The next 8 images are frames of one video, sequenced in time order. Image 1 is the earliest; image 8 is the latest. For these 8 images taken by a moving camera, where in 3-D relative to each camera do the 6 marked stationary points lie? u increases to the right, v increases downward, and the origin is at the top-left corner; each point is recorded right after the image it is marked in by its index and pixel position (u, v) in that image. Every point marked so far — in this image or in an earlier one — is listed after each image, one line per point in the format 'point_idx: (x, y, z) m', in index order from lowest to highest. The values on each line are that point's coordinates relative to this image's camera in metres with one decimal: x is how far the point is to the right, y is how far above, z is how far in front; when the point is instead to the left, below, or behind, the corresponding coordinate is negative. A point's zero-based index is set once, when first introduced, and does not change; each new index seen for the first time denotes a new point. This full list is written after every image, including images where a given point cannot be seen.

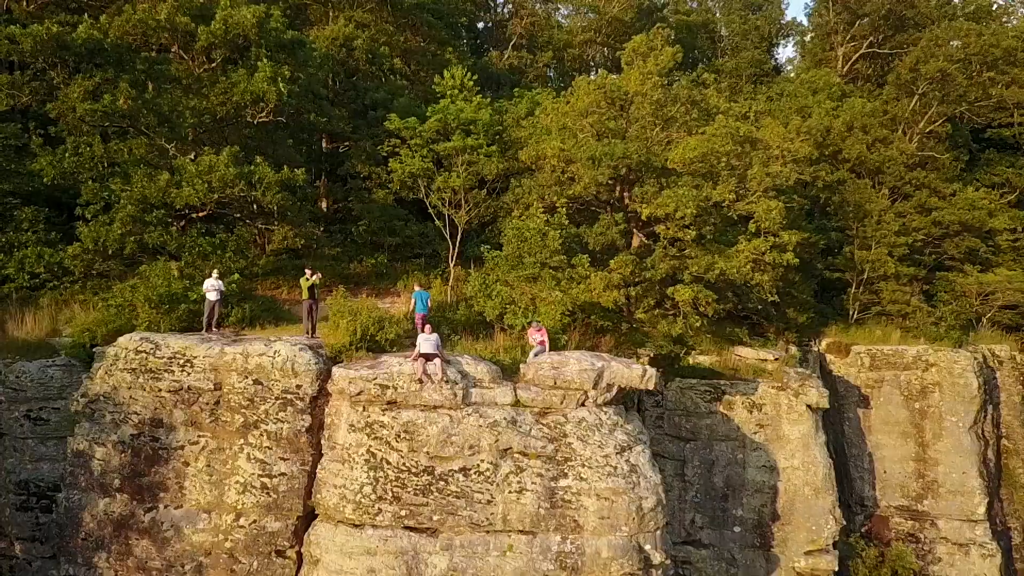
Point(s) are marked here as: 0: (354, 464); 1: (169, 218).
0: (-1.3, -1.4, +7.1) m
1: (-3.9, +0.8, +10.1) m
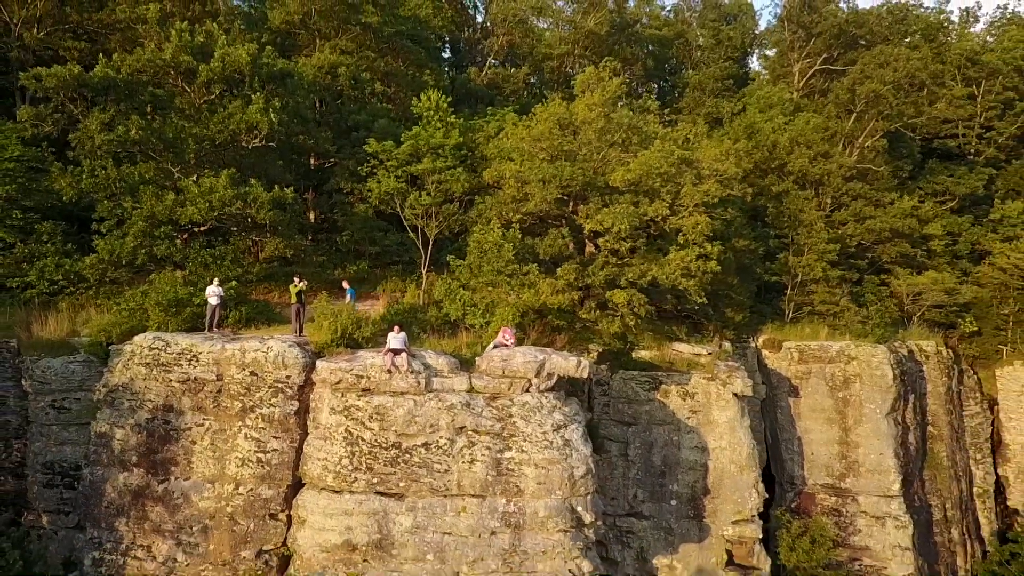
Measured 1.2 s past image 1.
0: (-1.7, -1.5, +8.5) m
1: (-4.4, +0.7, +11.4) m
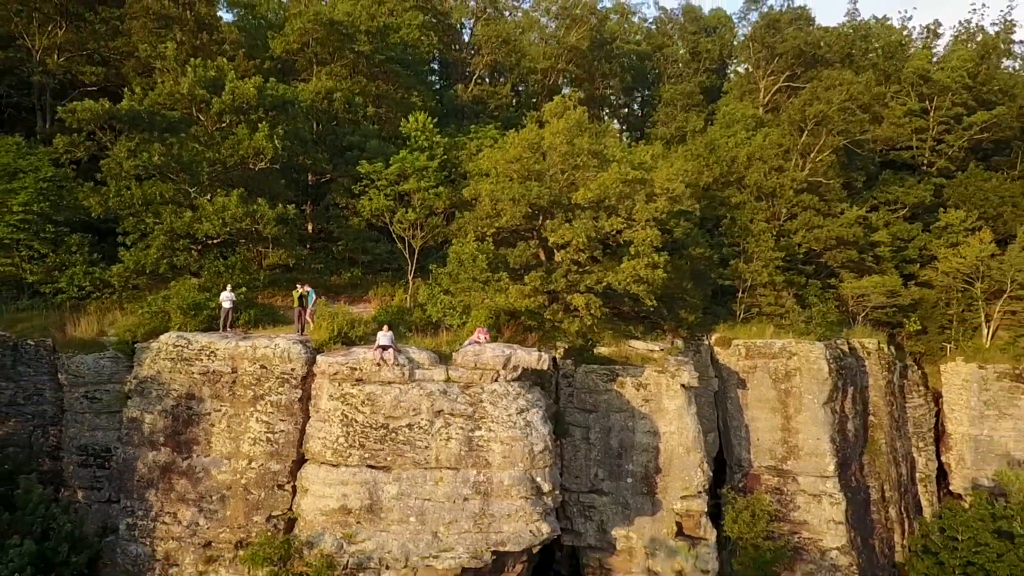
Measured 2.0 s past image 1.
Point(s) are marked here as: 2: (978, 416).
0: (-2.0, -1.5, +10.0) m
1: (-4.8, +0.6, +12.9) m
2: (+10.4, -2.8, +19.2) m
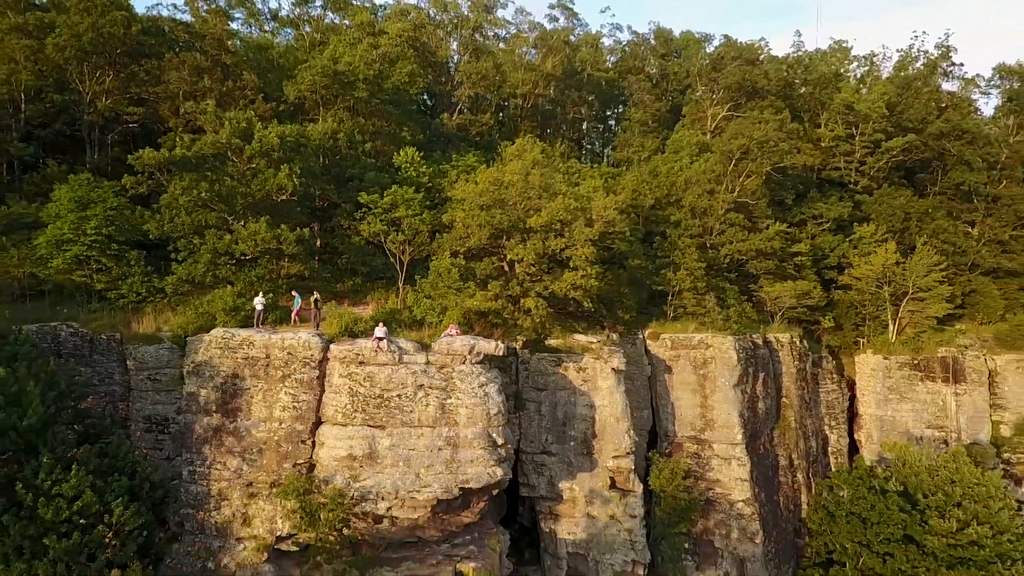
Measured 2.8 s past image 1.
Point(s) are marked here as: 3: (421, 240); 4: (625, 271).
0: (-2.6, -1.6, +13.5) m
1: (-5.4, +0.5, +16.4) m
2: (+9.8, -2.9, +22.7) m
3: (-1.9, +1.0, +17.8) m
4: (+2.4, +0.4, +18.9) m
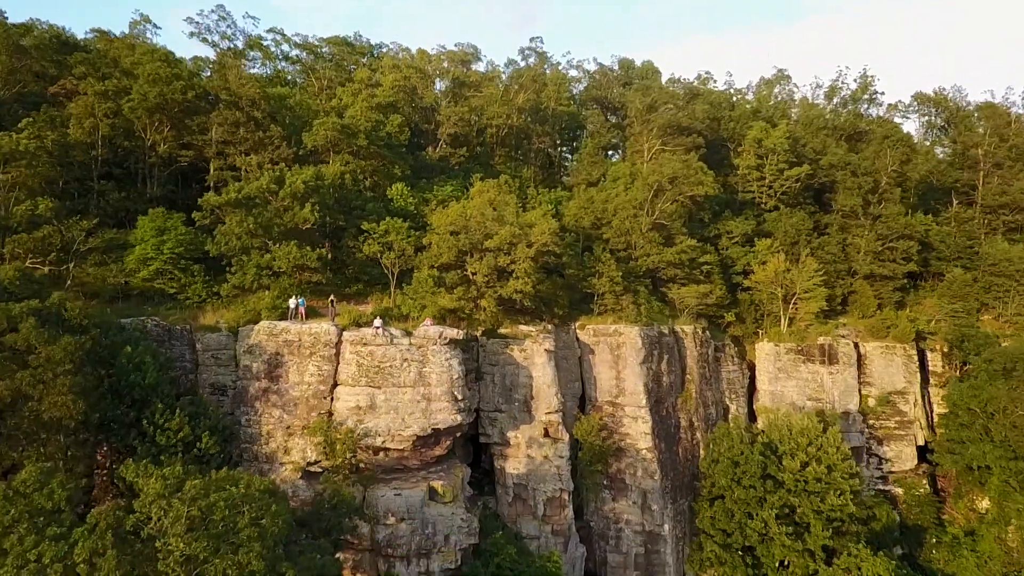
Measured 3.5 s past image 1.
0: (-3.6, -1.7, +19.7) m
1: (-6.4, +0.4, +22.6) m
2: (+8.7, -2.9, +29.0) m
3: (-2.9, +0.9, +23.9) m
4: (+1.4, +0.3, +25.1) m
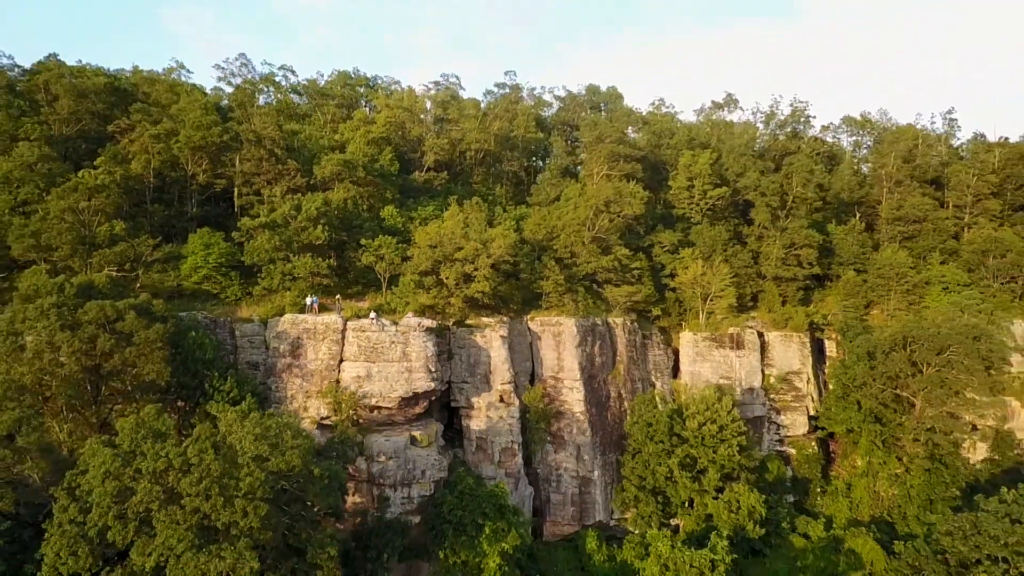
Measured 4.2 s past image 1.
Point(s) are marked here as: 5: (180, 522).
0: (-4.9, -1.8, +26.8) m
1: (-7.6, +0.4, +29.7) m
2: (+7.5, -2.9, +36.1) m
3: (-4.1, +0.9, +31.0) m
4: (+0.2, +0.3, +32.1) m
5: (-6.7, -4.7, +17.6) m
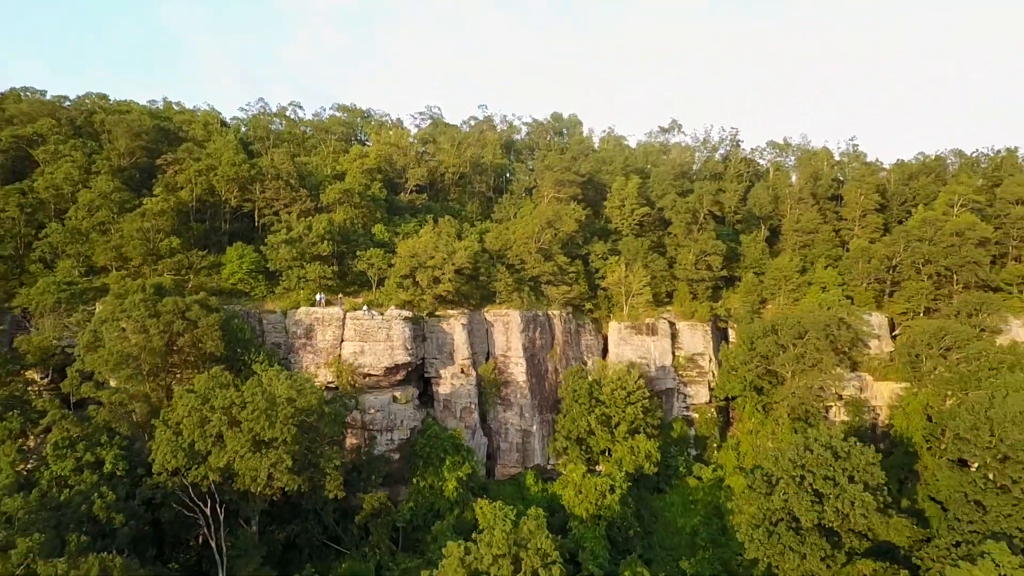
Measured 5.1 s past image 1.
0: (-6.8, -1.8, +36.7) m
1: (-9.6, +0.4, +39.6) m
2: (+5.5, -2.9, +46.0) m
3: (-6.1, +0.9, +40.9) m
4: (-1.8, +0.3, +42.1) m
5: (-8.6, -4.7, +27.5) m
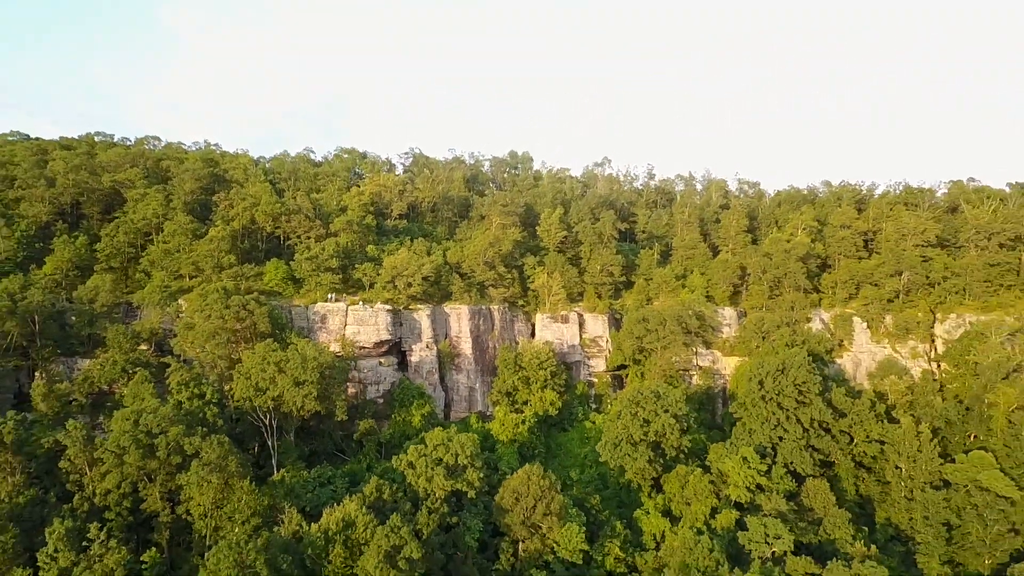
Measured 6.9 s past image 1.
0: (-10.2, -1.9, +55.4) m
1: (-13.0, +0.3, +58.3) m
2: (+2.1, -3.0, +64.7) m
3: (-9.5, +0.7, +59.6) m
4: (-5.2, +0.1, +60.8) m
5: (-12.1, -4.9, +46.2) m
